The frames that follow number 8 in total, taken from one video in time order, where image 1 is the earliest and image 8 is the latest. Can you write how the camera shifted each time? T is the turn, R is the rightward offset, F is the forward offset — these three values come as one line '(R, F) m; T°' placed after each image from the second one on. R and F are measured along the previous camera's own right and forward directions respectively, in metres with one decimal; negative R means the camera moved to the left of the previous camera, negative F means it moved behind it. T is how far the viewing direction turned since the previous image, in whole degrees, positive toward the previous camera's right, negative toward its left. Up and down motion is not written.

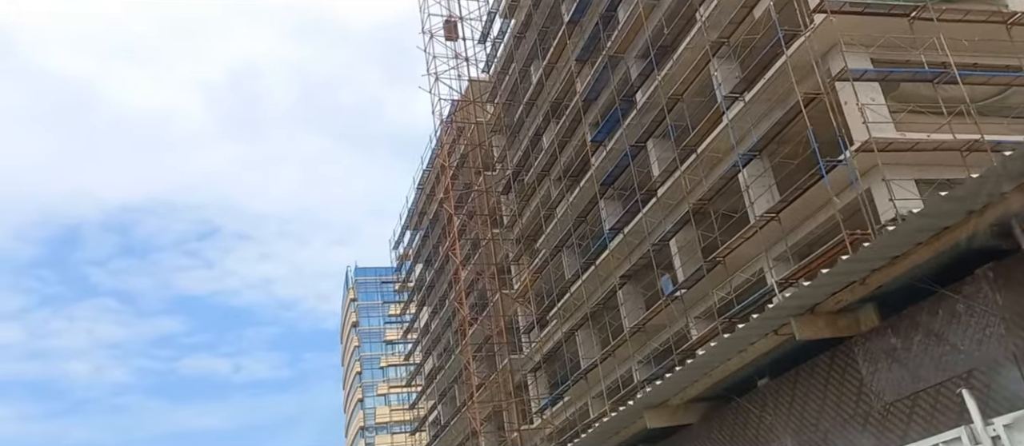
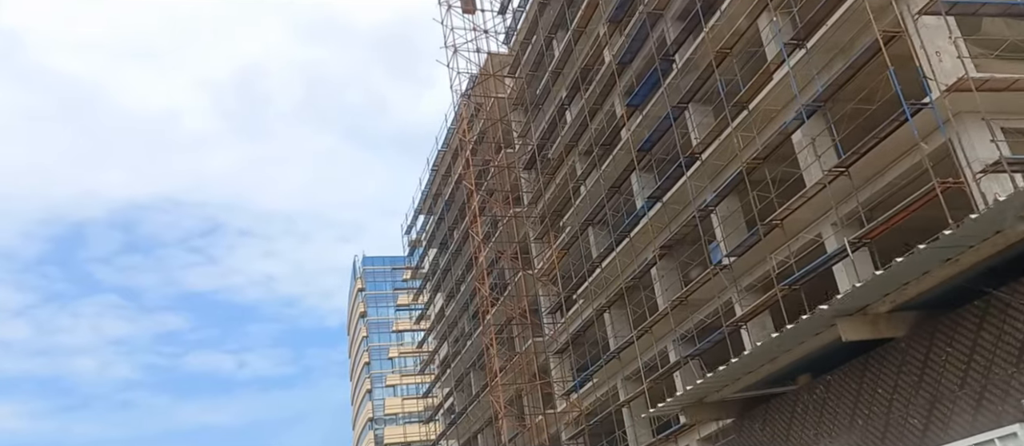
(-0.9, +1.8) m; 0°
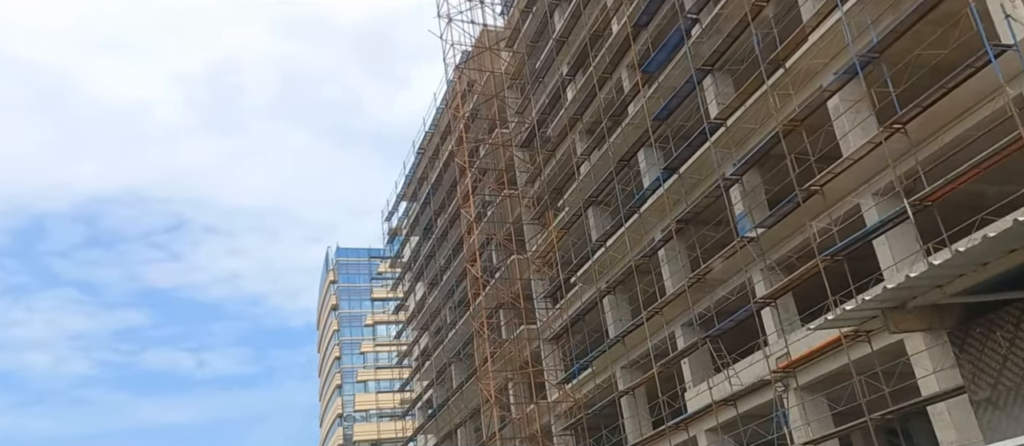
(-1.1, +2.1) m; +2°
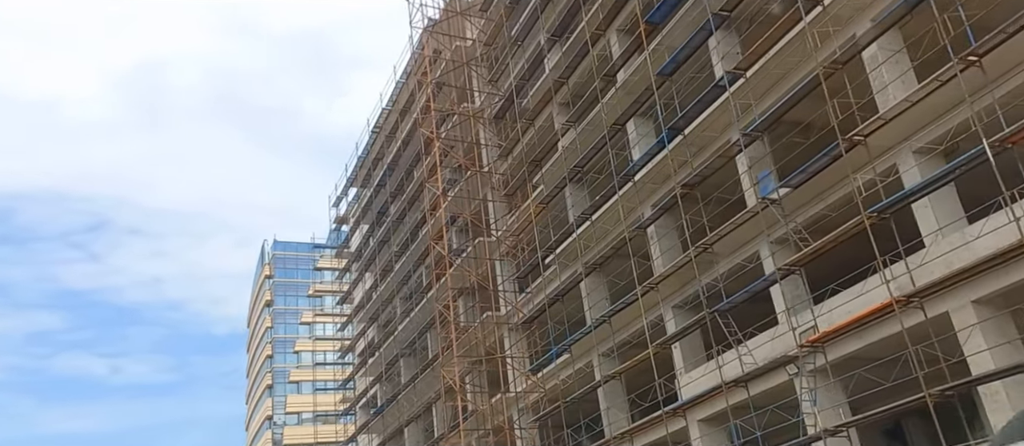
(-1.4, +2.9) m; +4°
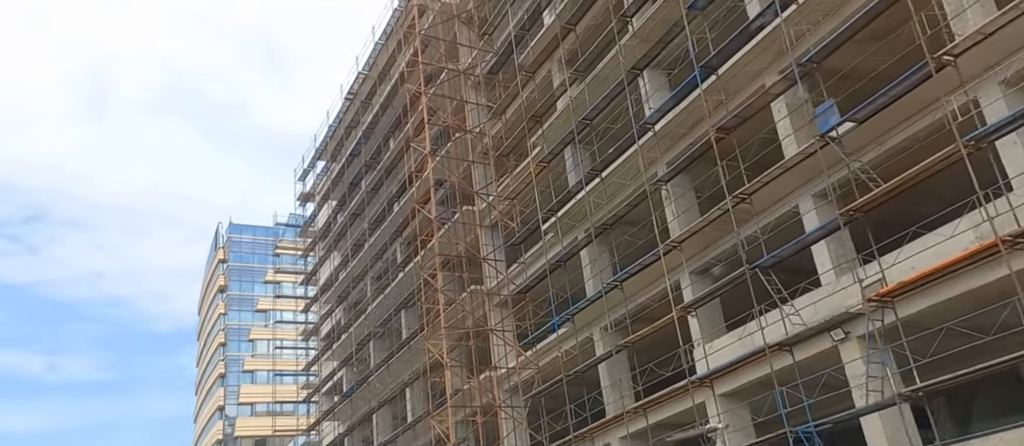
(-1.4, +2.8) m; +3°
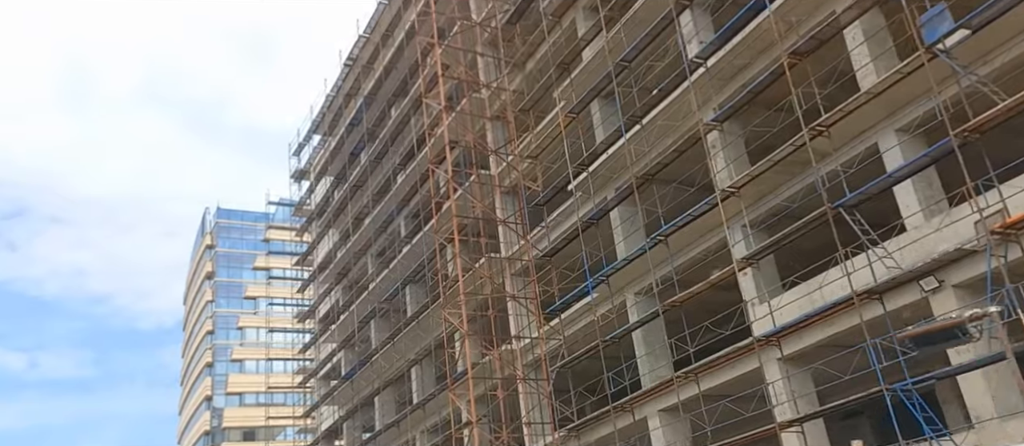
(-1.3, +2.5) m; +1°
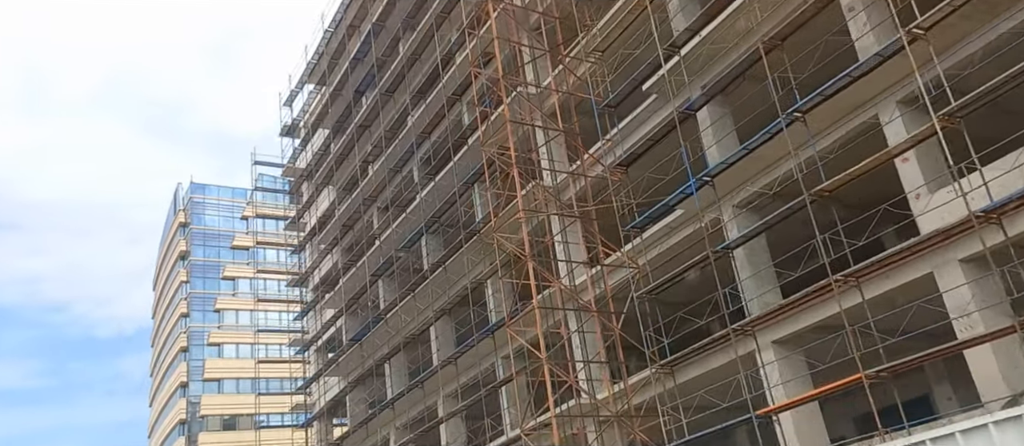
(-2.7, +5.0) m; +2°
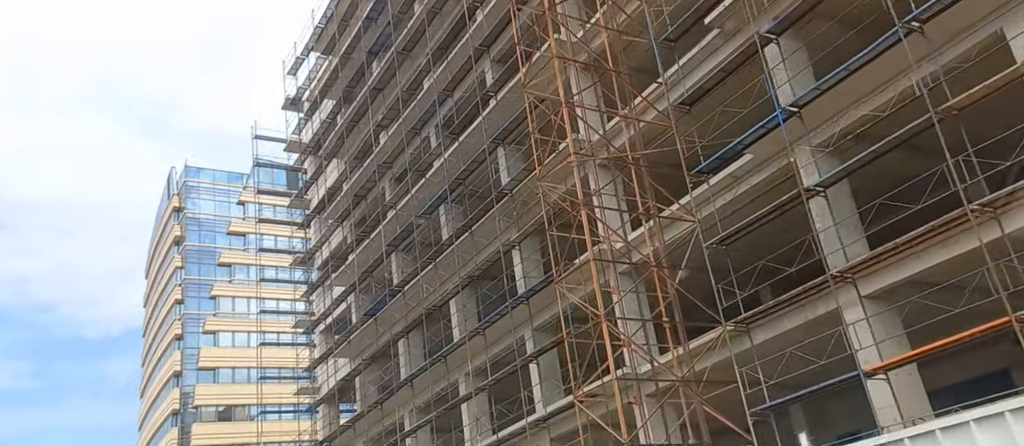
(-1.4, +2.5) m; +1°
